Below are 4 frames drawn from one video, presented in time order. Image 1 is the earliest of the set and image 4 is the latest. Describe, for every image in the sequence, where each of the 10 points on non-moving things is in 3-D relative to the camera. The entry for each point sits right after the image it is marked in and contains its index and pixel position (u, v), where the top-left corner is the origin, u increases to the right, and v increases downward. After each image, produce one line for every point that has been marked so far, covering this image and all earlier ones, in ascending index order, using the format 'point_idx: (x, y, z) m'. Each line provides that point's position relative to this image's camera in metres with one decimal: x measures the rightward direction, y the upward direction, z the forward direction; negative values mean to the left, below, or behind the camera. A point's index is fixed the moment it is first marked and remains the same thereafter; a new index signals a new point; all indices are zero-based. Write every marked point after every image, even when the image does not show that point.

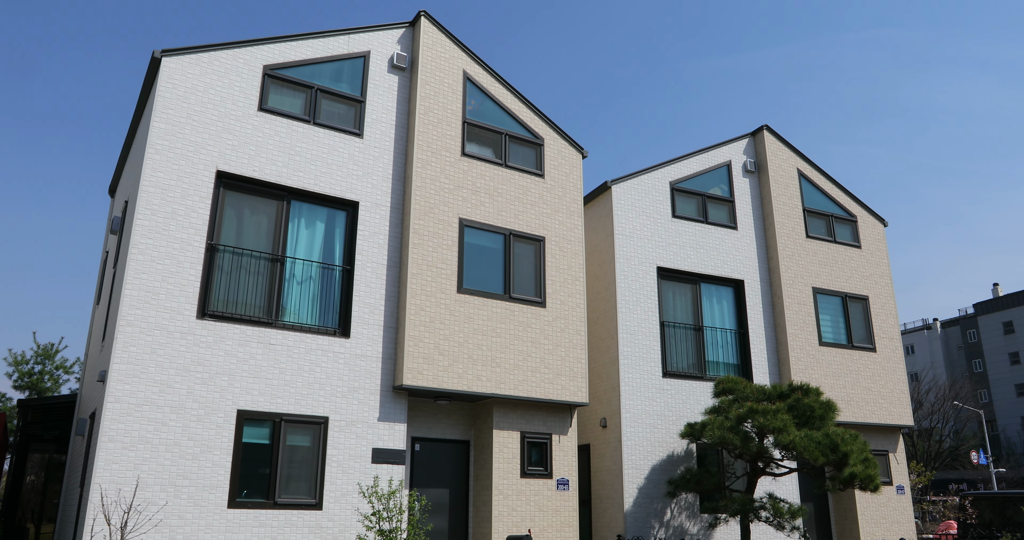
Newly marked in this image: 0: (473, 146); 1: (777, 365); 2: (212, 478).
0: (-0.6, +2.0, +11.8) m
1: (+5.0, -1.8, +14.1) m
2: (-3.5, -2.4, +8.7) m
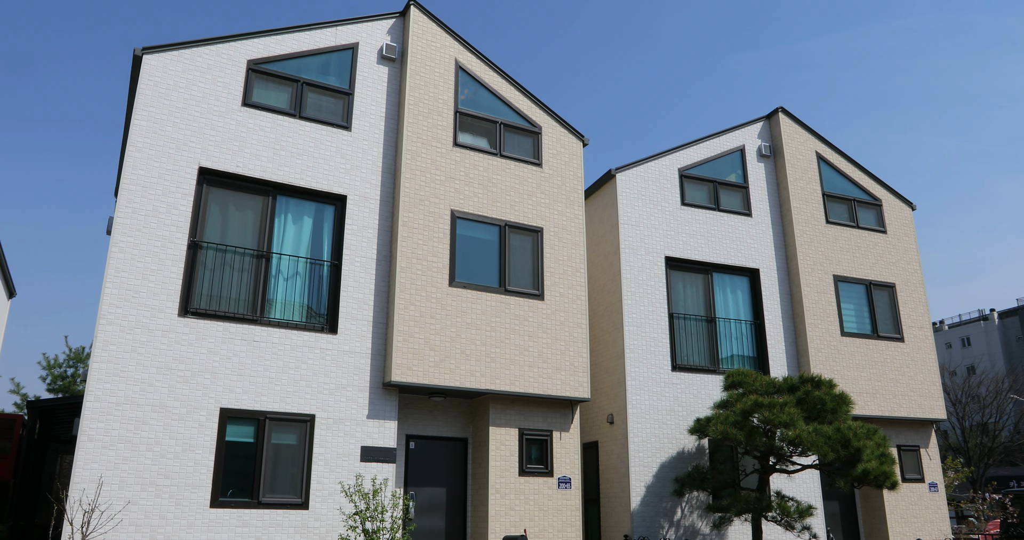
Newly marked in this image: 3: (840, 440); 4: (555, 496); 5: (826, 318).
0: (-0.7, +2.1, +11.5) m
1: (+5.1, -1.6, +13.4) m
2: (-3.7, -2.4, +8.6) m
3: (+4.2, -2.2, +9.7) m
4: (+0.6, -3.3, +10.7) m
5: (+5.7, -0.9, +13.6) m
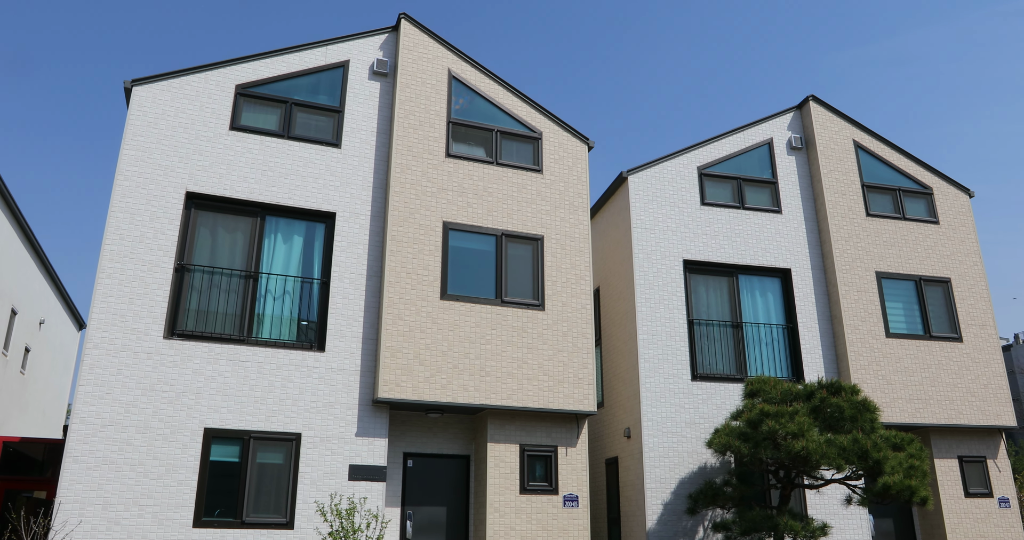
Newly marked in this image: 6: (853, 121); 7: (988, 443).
0: (-0.8, +1.9, +11.3) m
1: (+5.4, -1.5, +12.4) m
2: (-3.9, -2.7, +8.7) m
3: (+4.1, -2.1, +8.8) m
4: (+0.7, -3.4, +10.2) m
5: (+6.0, -0.8, +12.5) m
6: (+6.3, +2.8, +13.8) m
7: (+8.0, -2.9, +12.5) m
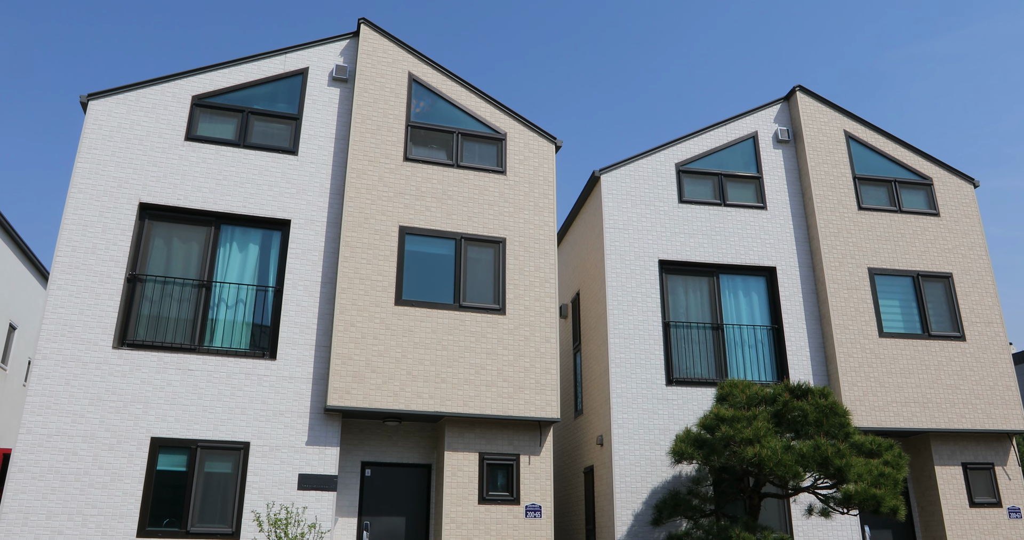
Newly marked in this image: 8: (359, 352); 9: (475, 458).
0: (-1.4, +1.8, +11.1) m
1: (+5.0, -1.5, +11.8) m
2: (-4.6, -2.8, +8.7) m
3: (+3.4, -2.1, +8.2) m
4: (+0.1, -3.4, +9.9) m
5: (+5.5, -0.8, +11.8) m
6: (+5.9, +2.8, +13.1) m
7: (+7.6, -2.8, +11.6) m
8: (-2.0, -1.1, +9.8) m
9: (-0.5, -2.5, +10.1) m
